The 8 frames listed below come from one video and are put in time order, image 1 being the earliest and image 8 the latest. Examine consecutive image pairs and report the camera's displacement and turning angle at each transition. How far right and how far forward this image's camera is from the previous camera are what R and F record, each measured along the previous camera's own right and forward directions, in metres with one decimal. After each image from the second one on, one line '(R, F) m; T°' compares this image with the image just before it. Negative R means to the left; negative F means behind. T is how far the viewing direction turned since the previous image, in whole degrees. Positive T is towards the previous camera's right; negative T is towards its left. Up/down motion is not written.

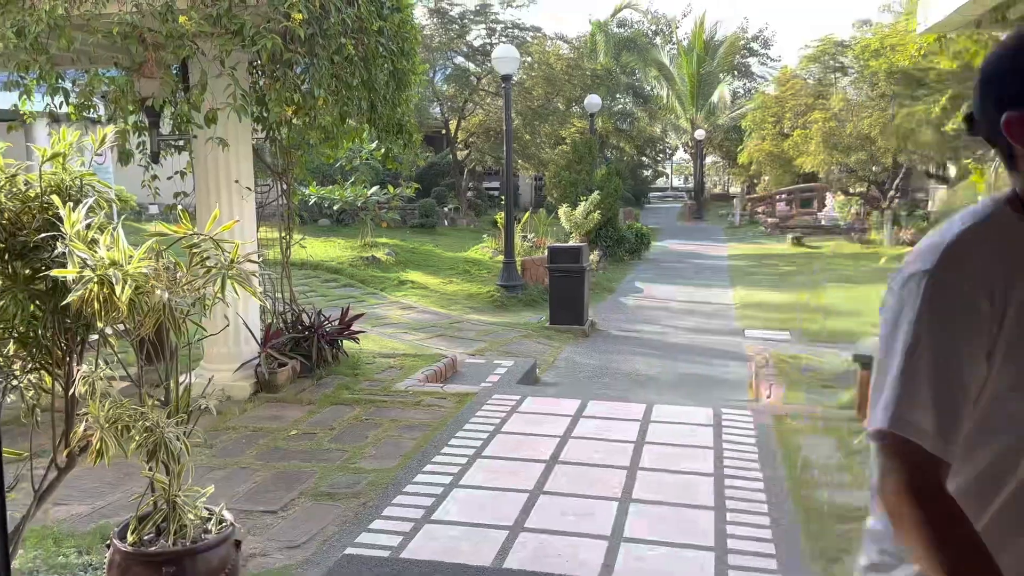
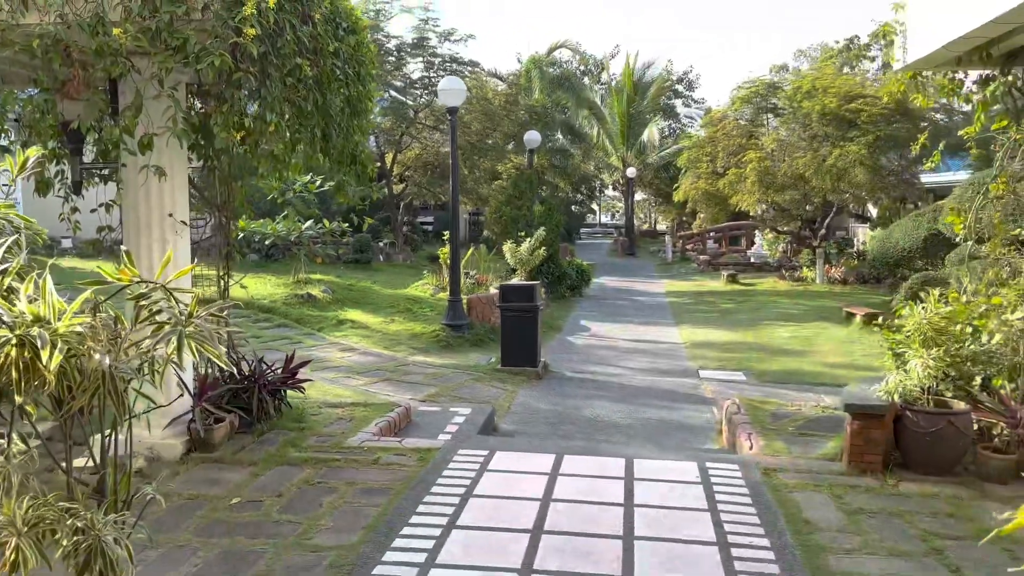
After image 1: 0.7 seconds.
(-0.2, +0.4) m; +5°
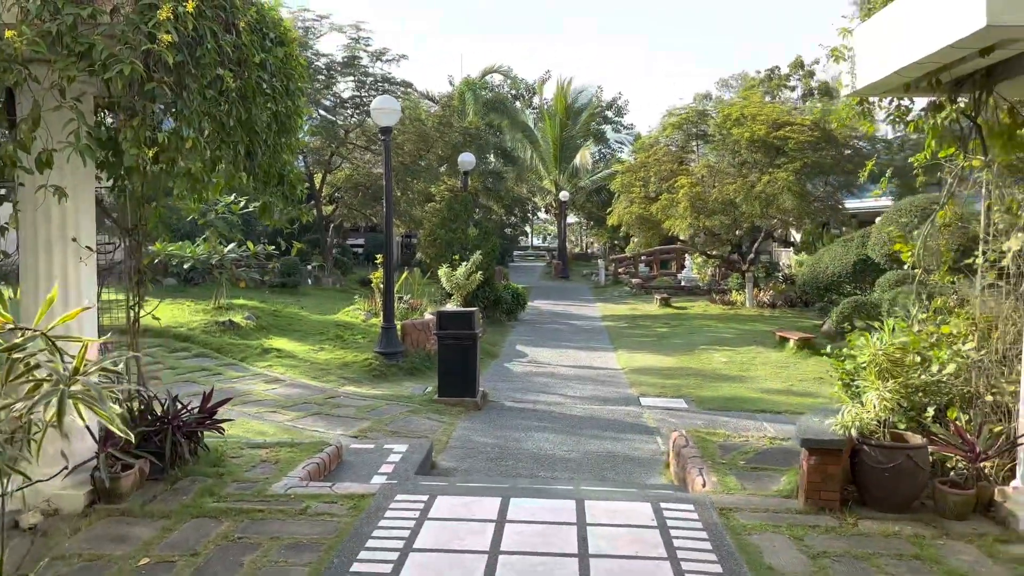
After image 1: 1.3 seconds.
(-0.1, +0.3) m; +5°
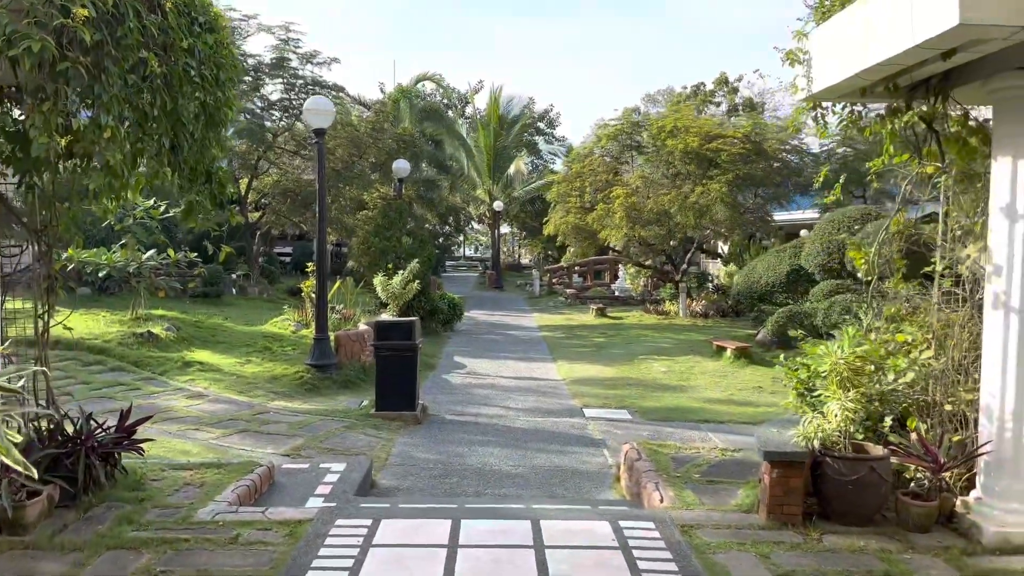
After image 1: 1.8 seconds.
(-0.1, +0.2) m; +5°
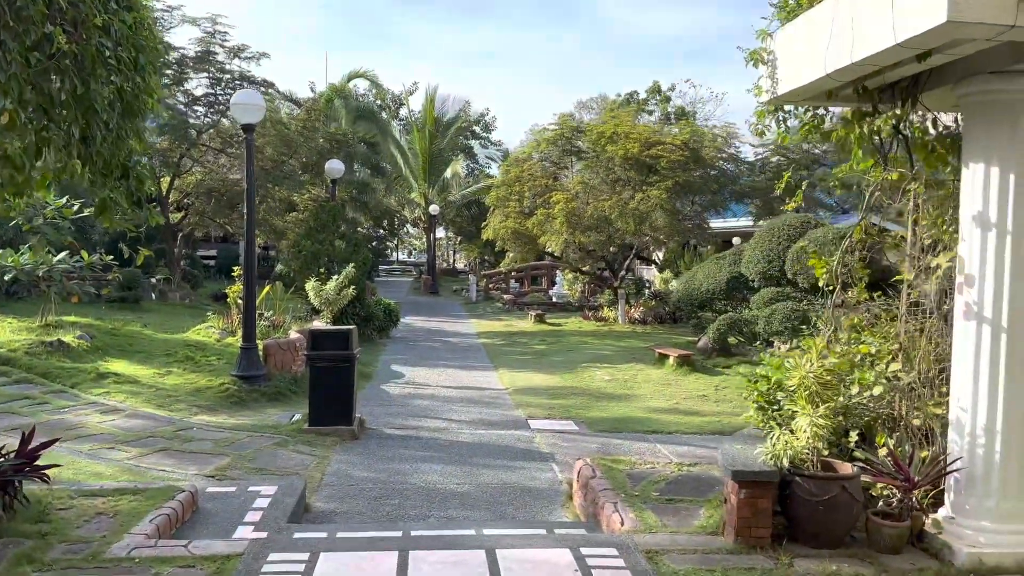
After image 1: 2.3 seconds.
(-0.1, +0.3) m; +5°
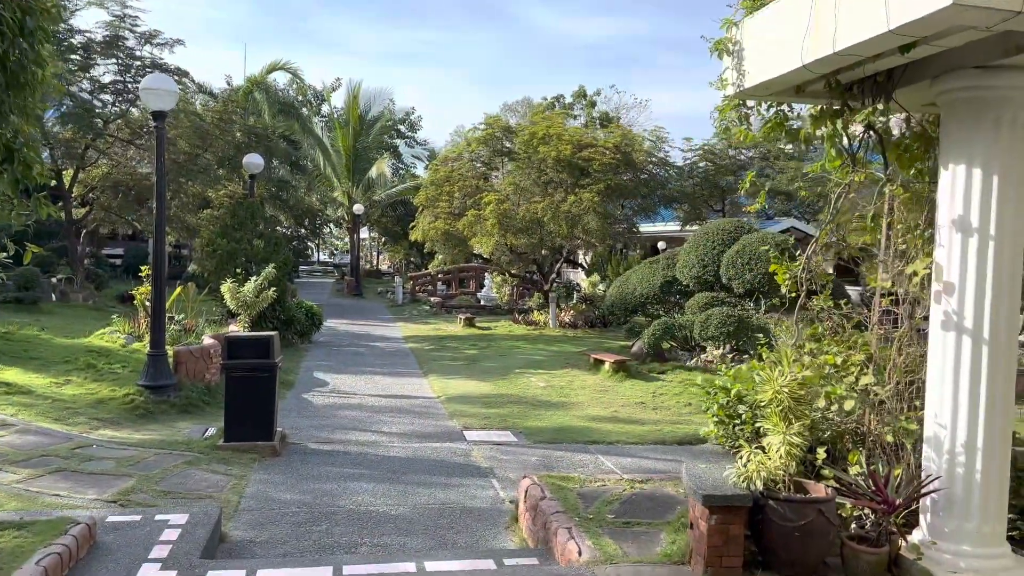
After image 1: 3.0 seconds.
(-0.1, +0.4) m; +6°
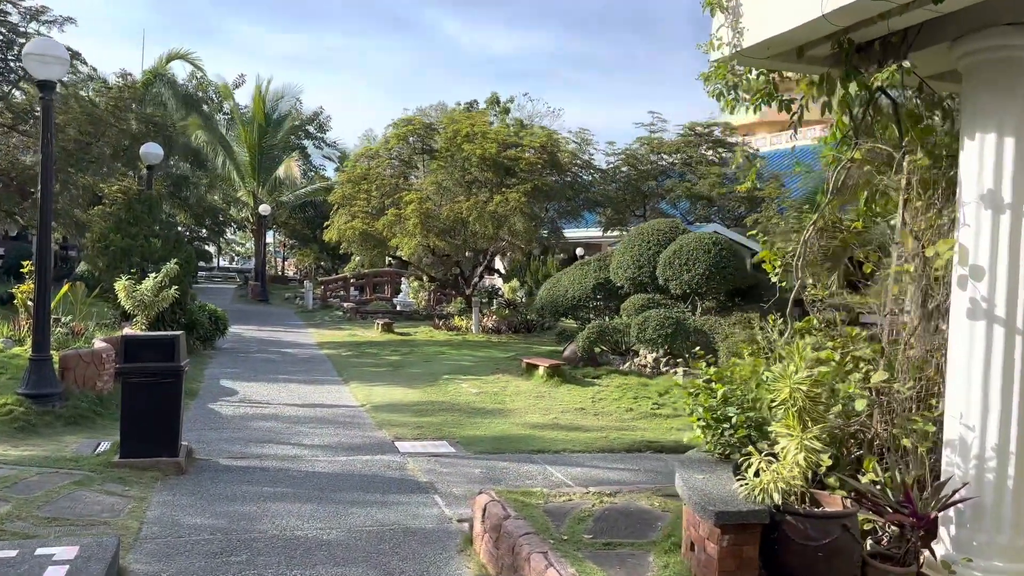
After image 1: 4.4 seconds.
(-0.3, +0.6) m; +7°
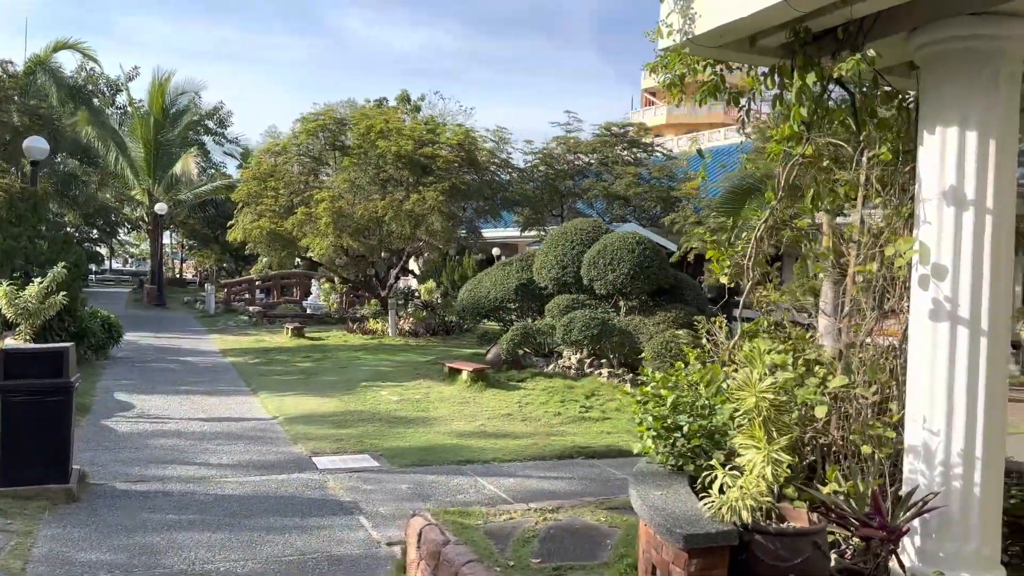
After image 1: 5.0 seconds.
(-0.1, +0.3) m; +6°
